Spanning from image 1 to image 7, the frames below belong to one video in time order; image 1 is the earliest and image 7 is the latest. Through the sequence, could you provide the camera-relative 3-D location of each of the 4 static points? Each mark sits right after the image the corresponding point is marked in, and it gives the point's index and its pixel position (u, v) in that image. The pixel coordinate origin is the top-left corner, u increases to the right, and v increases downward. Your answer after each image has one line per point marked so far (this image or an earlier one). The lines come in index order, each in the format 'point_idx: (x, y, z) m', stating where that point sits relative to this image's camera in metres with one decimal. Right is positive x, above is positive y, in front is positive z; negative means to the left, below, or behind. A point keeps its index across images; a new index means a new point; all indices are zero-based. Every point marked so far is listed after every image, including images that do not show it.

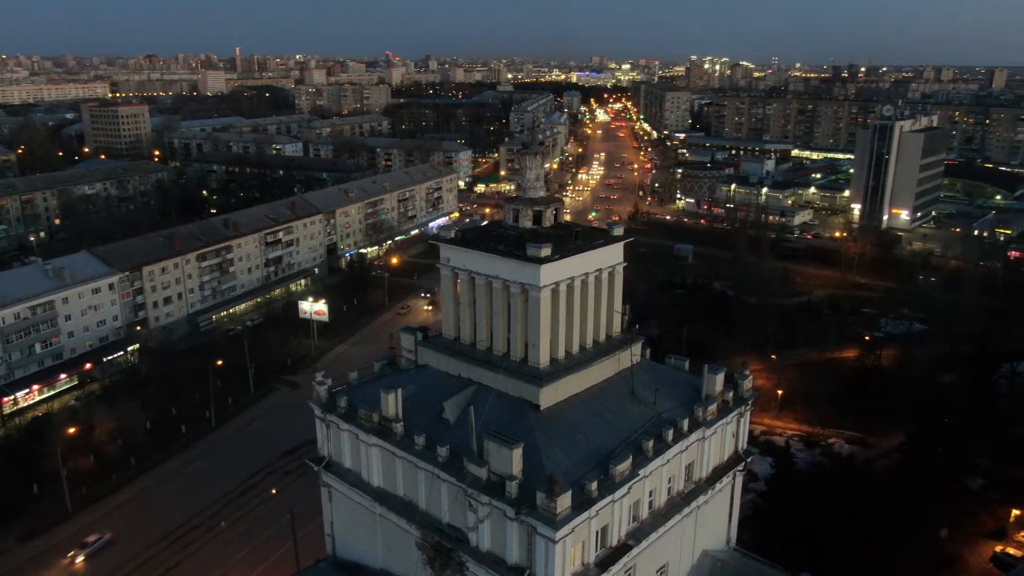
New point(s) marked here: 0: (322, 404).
0: (-2.2, -1.4, +9.2) m
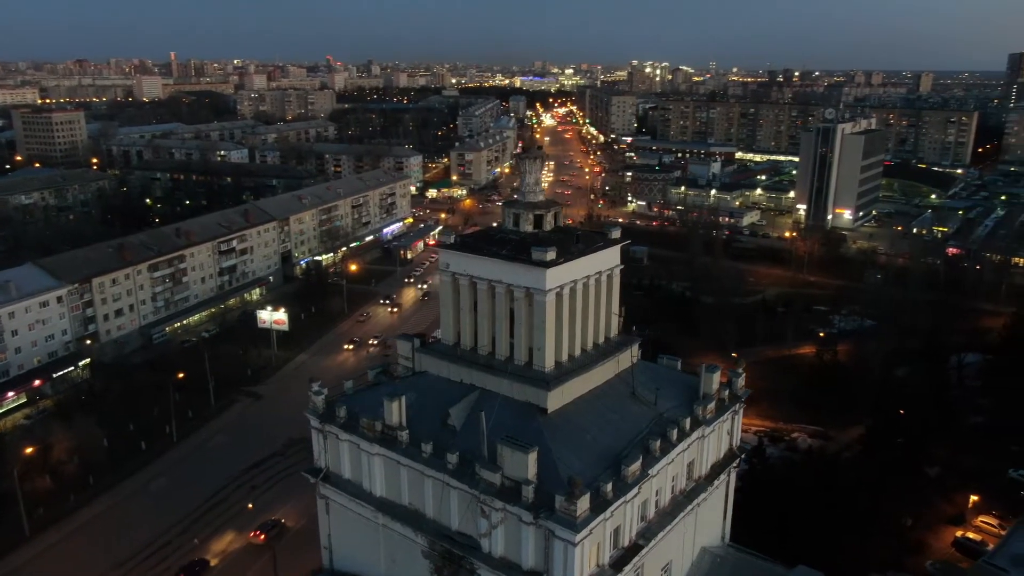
0: (-2.2, -1.4, +9.1) m
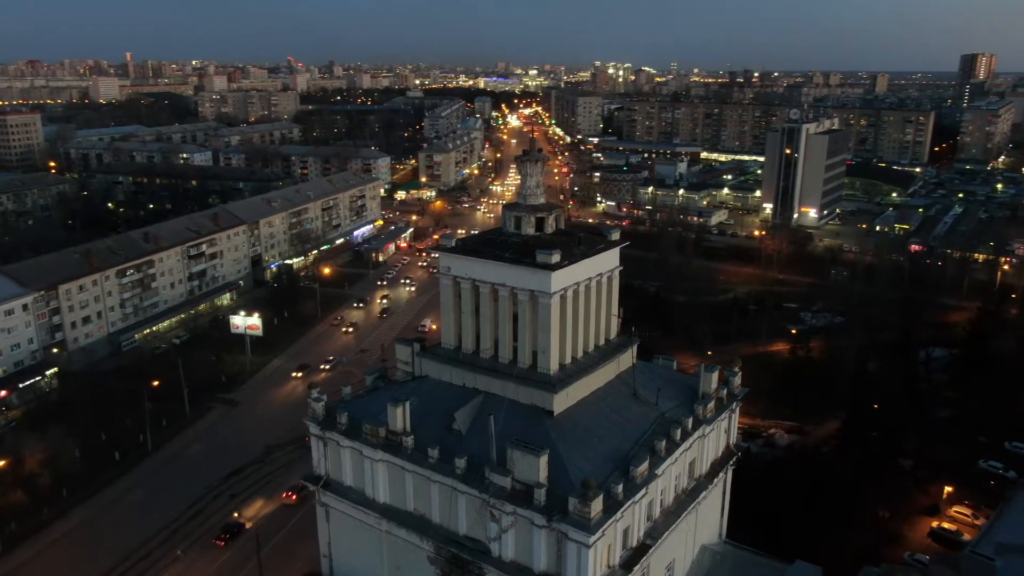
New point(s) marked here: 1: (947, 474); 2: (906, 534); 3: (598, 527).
0: (-2.2, -1.5, +8.9) m
1: (+10.6, -4.5, +19.3) m
2: (+8.3, -5.2, +16.7) m
3: (+0.7, -2.1, +6.8) m
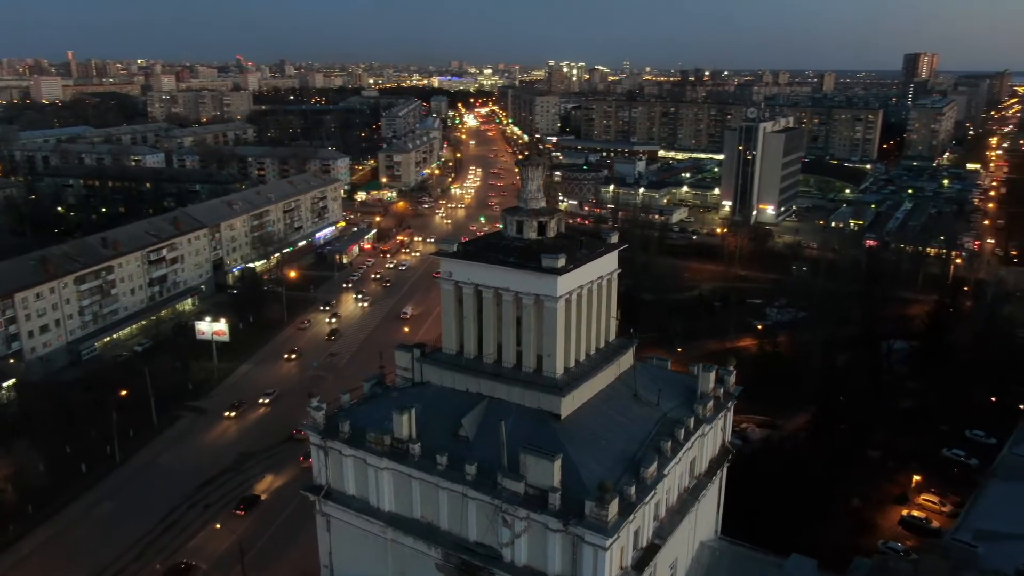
0: (-2.1, -1.6, +8.8) m
1: (+10.1, -4.4, +19.9) m
2: (+7.9, -5.1, +17.1) m
3: (+0.9, -2.1, +6.9) m
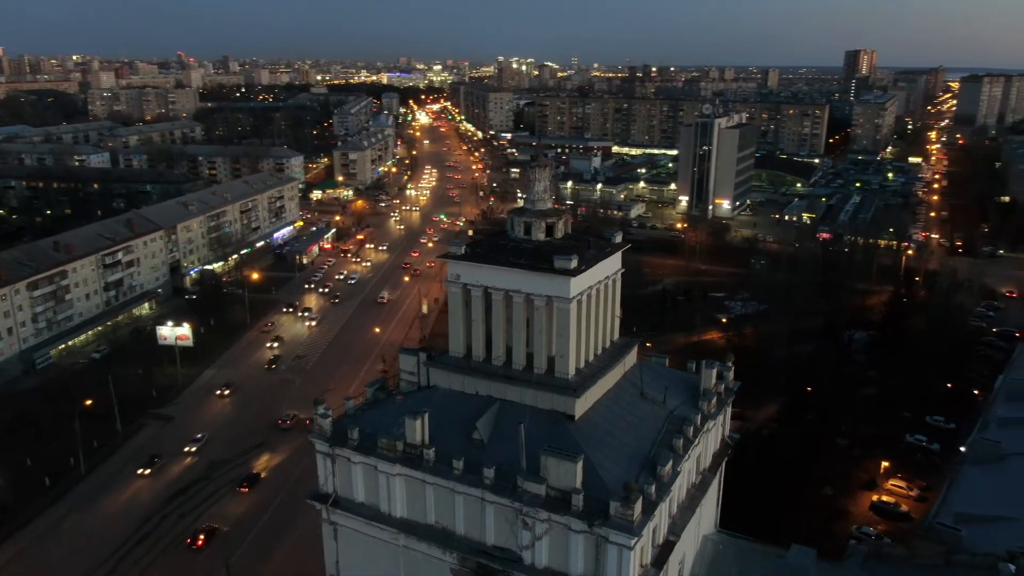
0: (-2.0, -1.6, +8.7) m
1: (+9.5, -4.2, +20.5) m
2: (+7.5, -4.9, +17.6) m
3: (+1.1, -2.1, +6.9) m
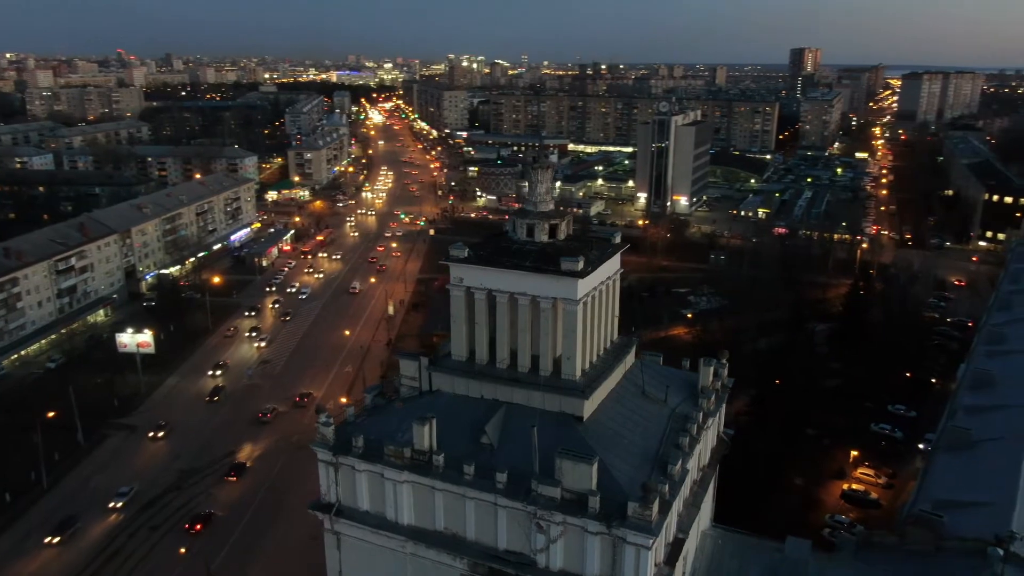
0: (-2.0, -1.7, +8.5) m
1: (+8.9, -4.0, +21.0) m
2: (+7.1, -4.8, +18.0) m
3: (+1.3, -2.1, +7.0) m
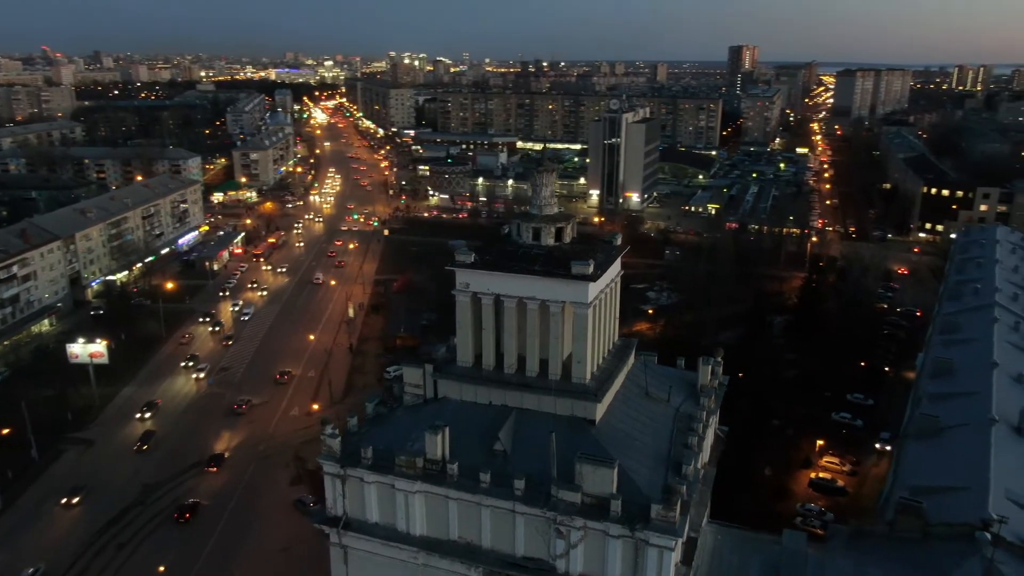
0: (-1.9, -1.8, +8.3) m
1: (+8.1, -3.8, +21.5) m
2: (+6.6, -4.6, +18.4) m
3: (+1.5, -2.1, +7.0) m
